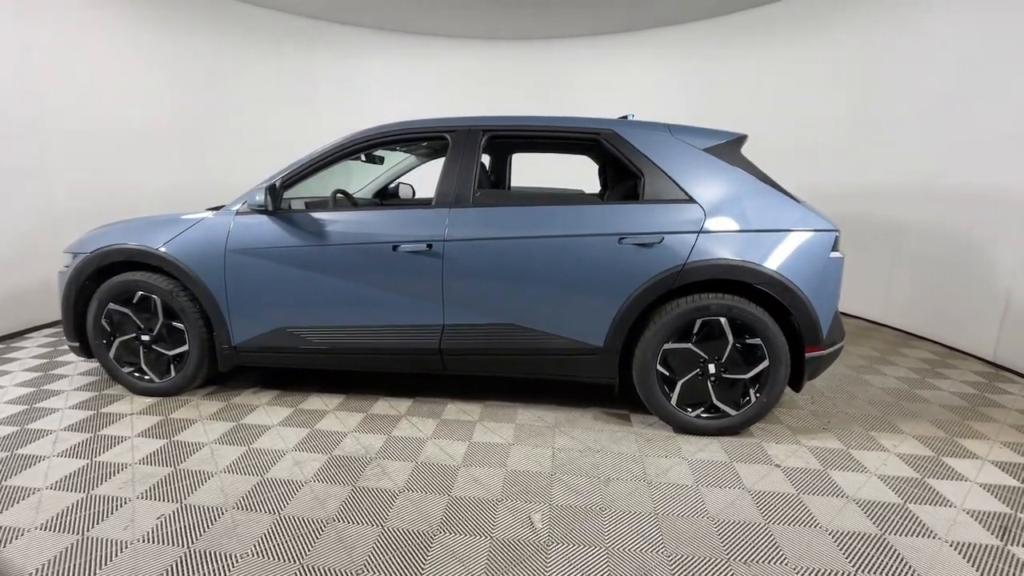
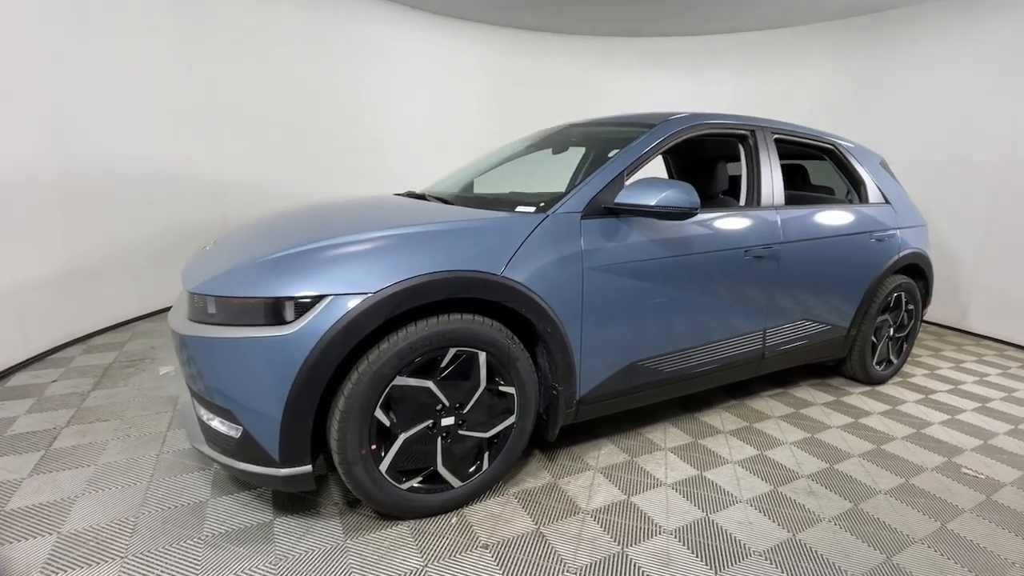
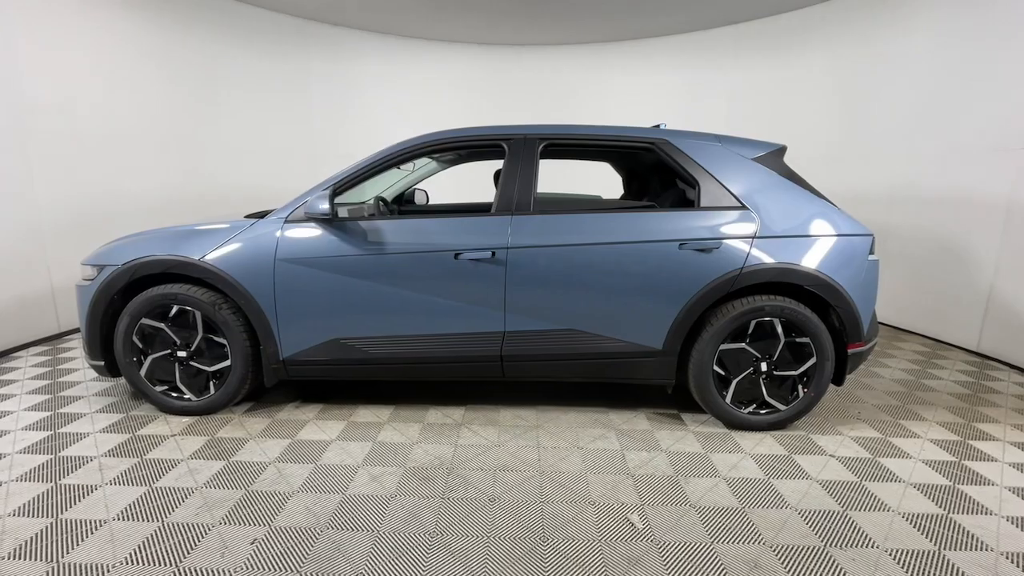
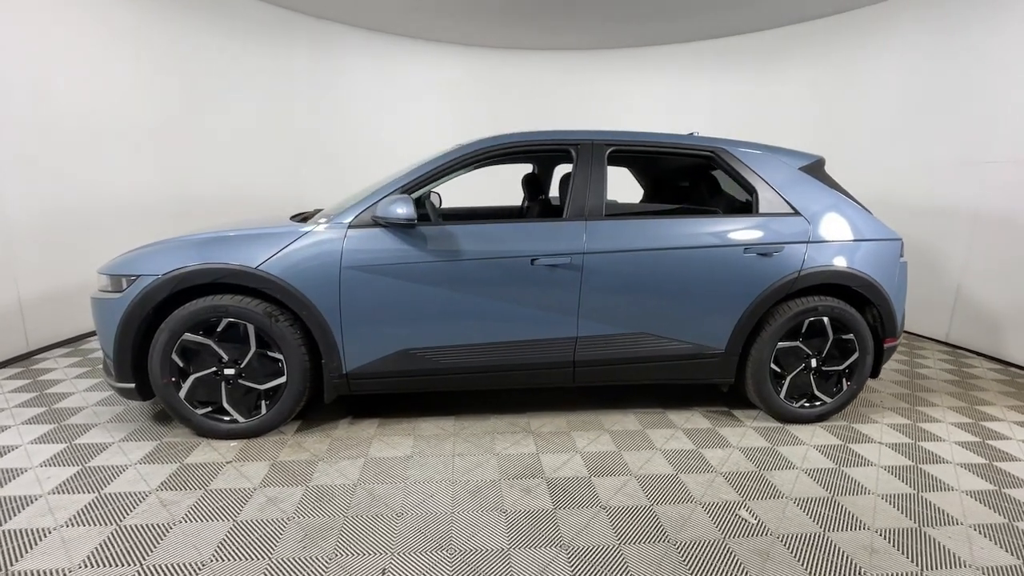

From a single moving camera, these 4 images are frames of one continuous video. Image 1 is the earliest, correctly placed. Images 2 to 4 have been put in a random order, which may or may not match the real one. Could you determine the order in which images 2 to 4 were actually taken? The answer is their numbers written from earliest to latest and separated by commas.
3, 4, 2
